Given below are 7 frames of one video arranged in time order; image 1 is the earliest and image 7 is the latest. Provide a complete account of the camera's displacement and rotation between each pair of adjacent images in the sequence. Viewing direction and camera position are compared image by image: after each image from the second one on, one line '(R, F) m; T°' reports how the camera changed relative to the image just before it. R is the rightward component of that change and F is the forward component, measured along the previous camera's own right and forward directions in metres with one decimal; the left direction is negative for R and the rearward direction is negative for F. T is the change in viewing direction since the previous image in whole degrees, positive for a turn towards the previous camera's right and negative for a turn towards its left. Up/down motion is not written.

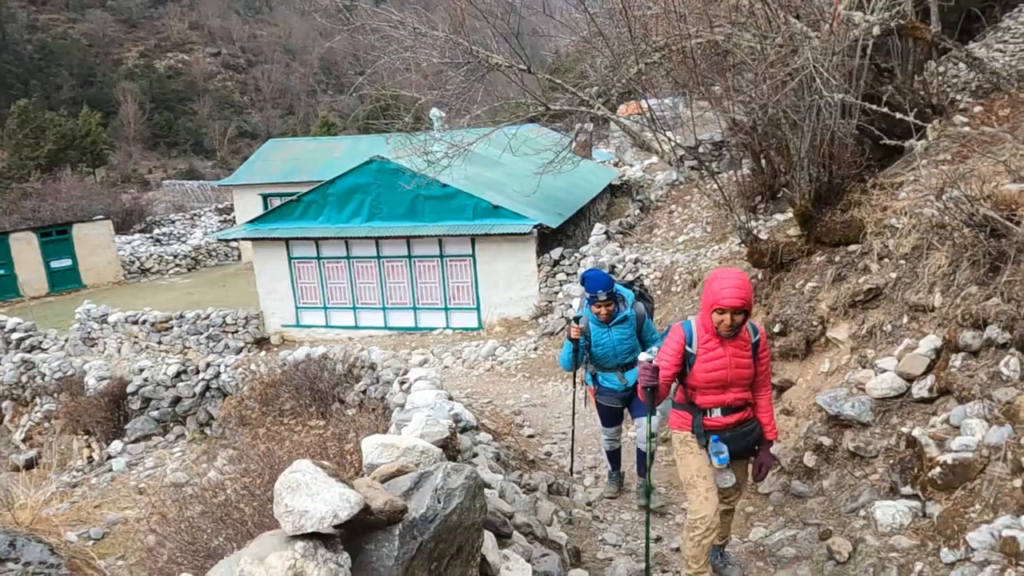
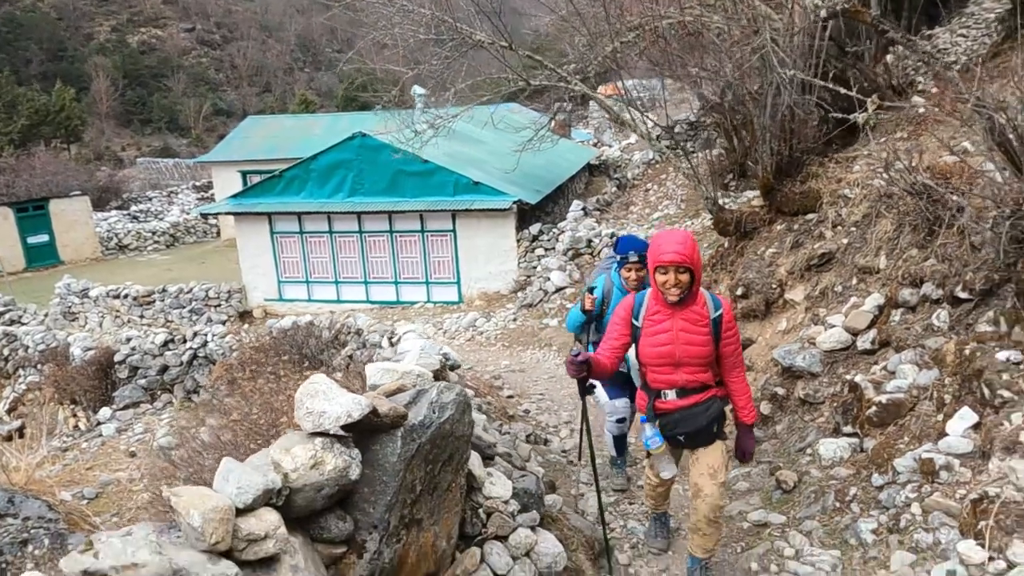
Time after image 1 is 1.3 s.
(0.0, -0.4) m; +2°
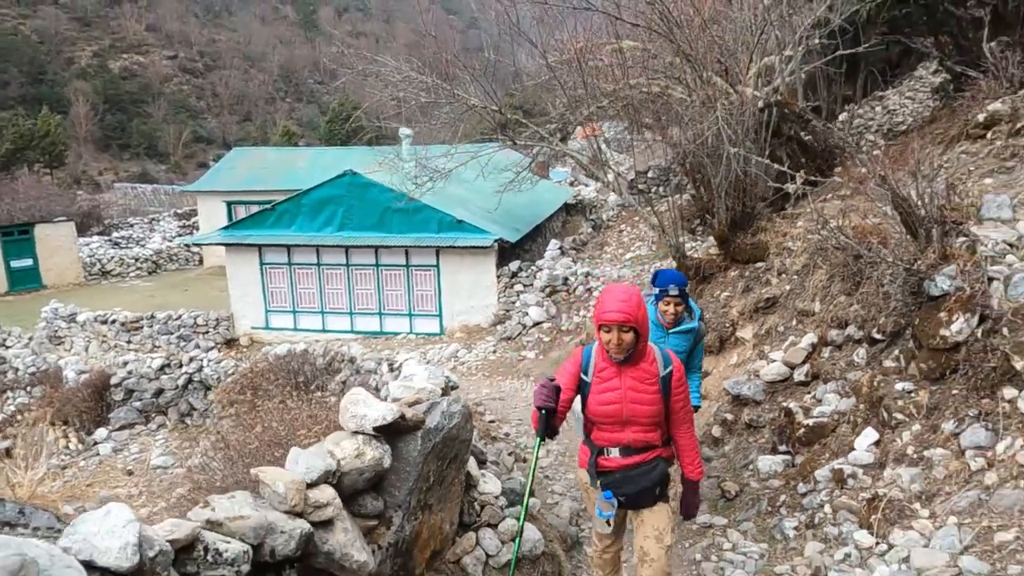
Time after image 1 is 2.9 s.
(-0.1, -0.9) m; +2°
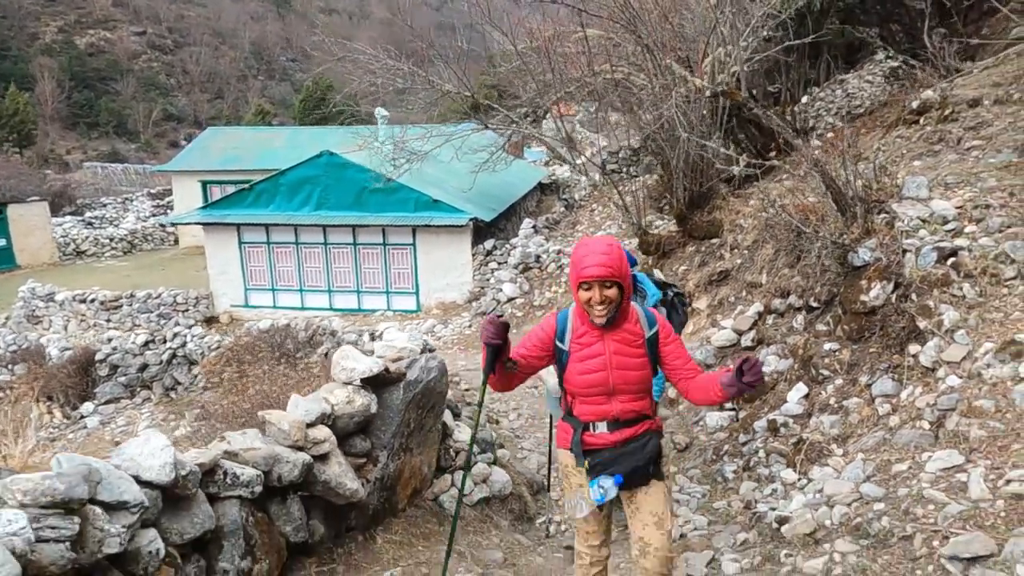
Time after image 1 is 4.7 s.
(0.0, -0.6) m; +2°
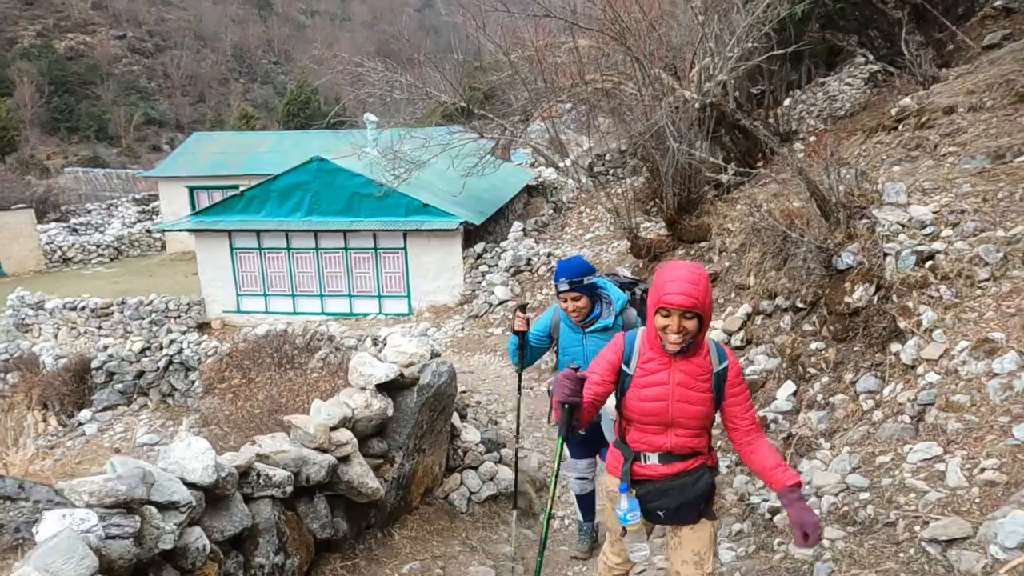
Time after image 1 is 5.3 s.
(-0.1, -0.2) m; +1°
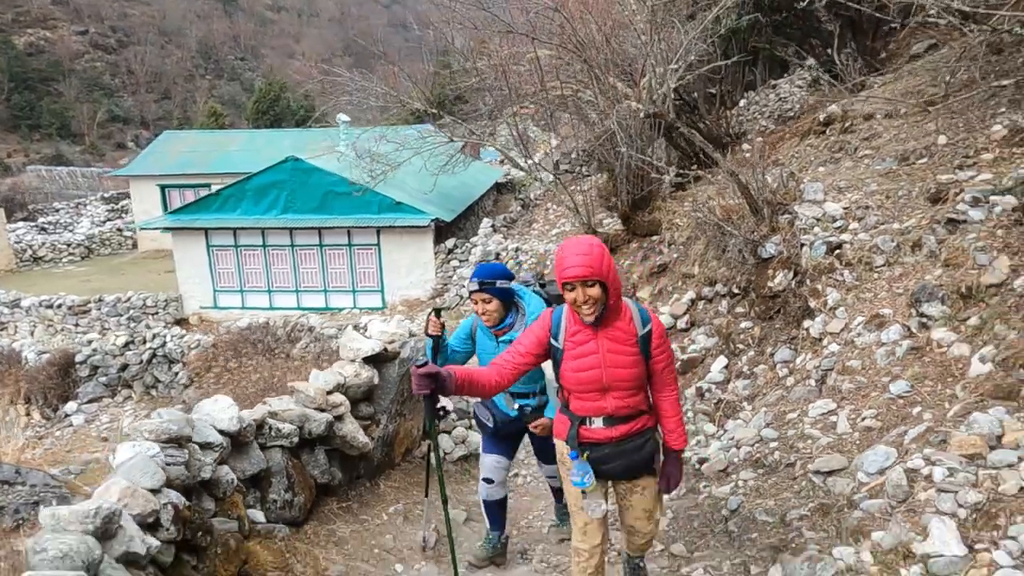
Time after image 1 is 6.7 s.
(0.0, -0.8) m; +2°
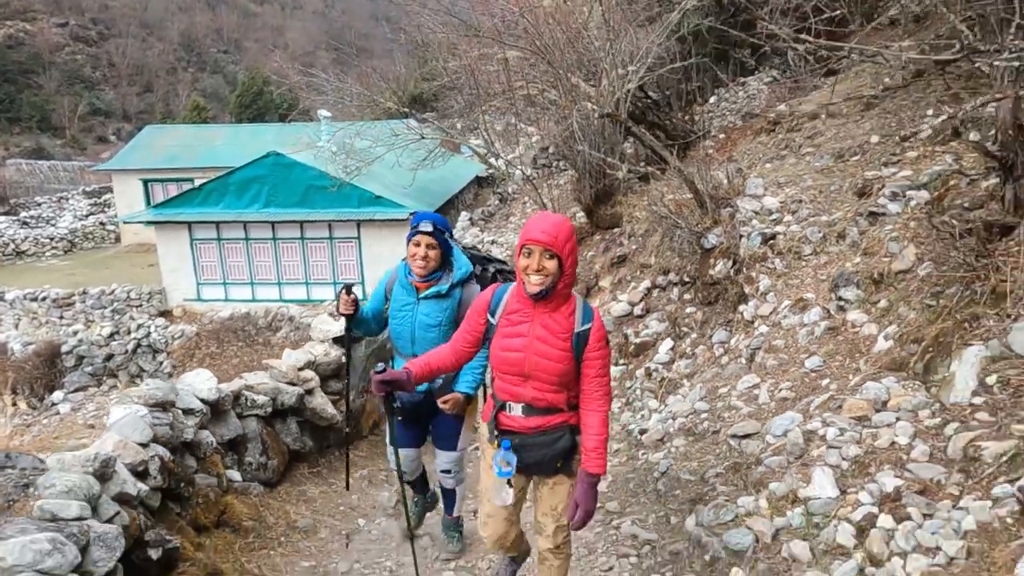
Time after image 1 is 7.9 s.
(+0.2, -0.5) m; +1°
